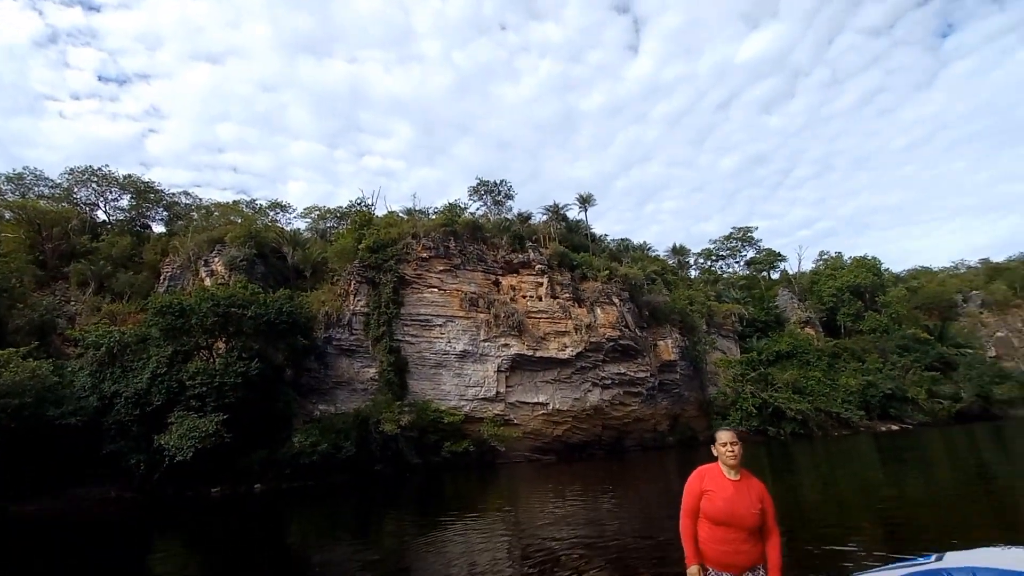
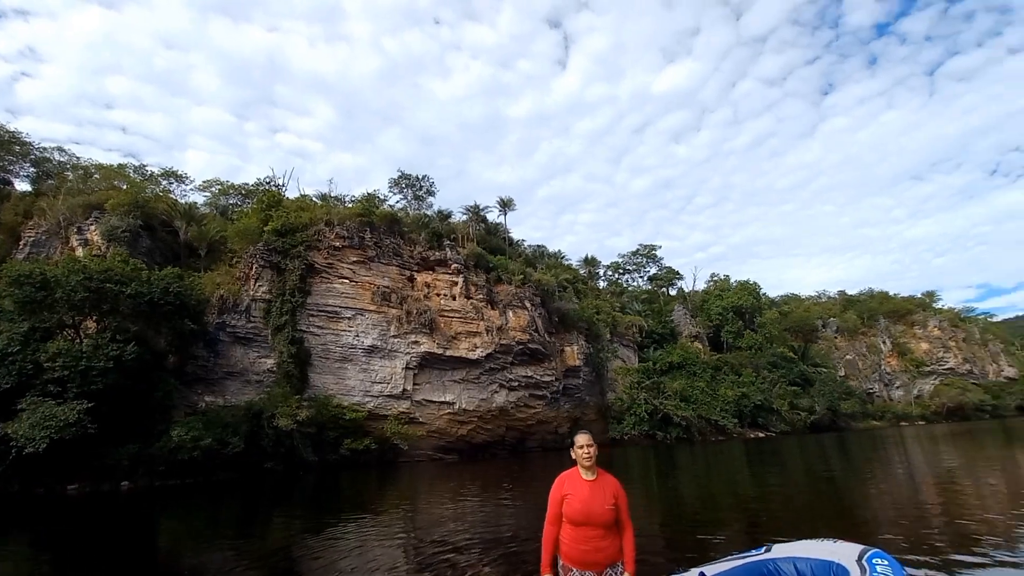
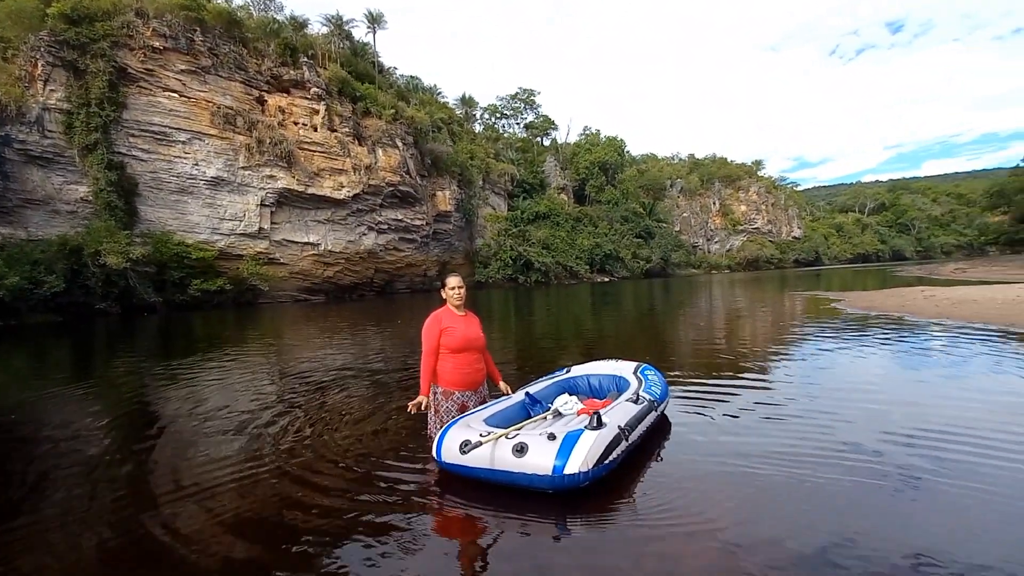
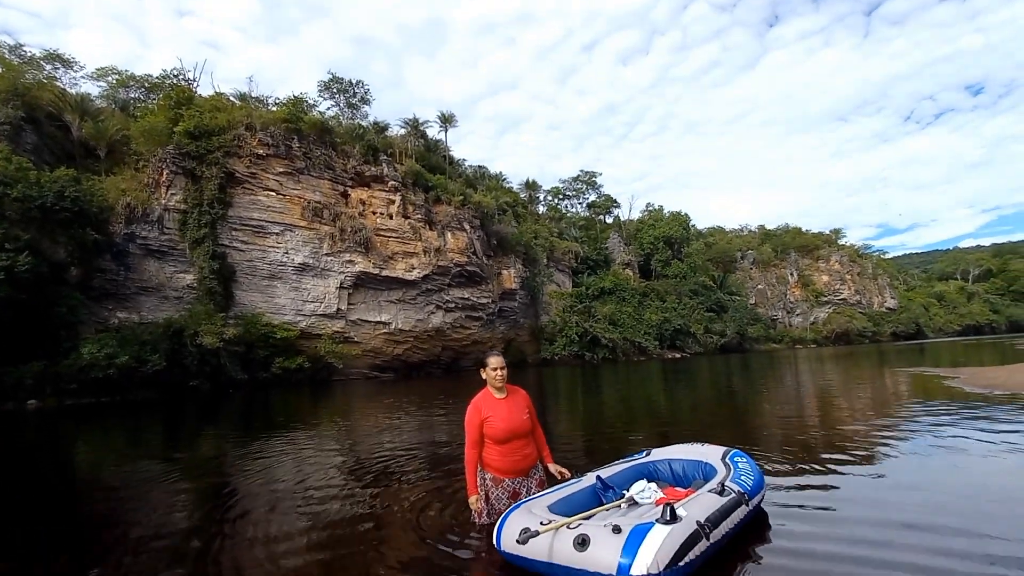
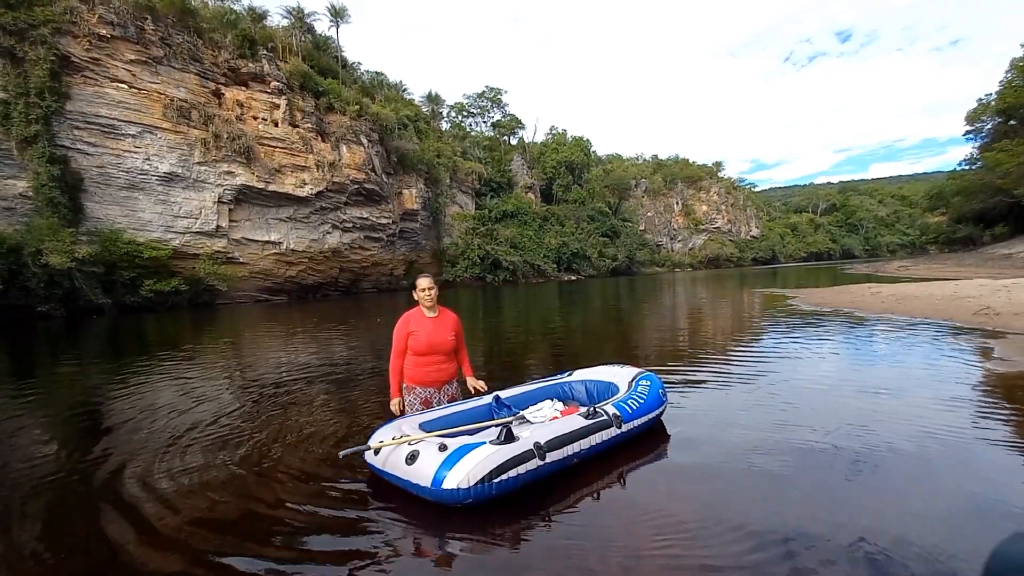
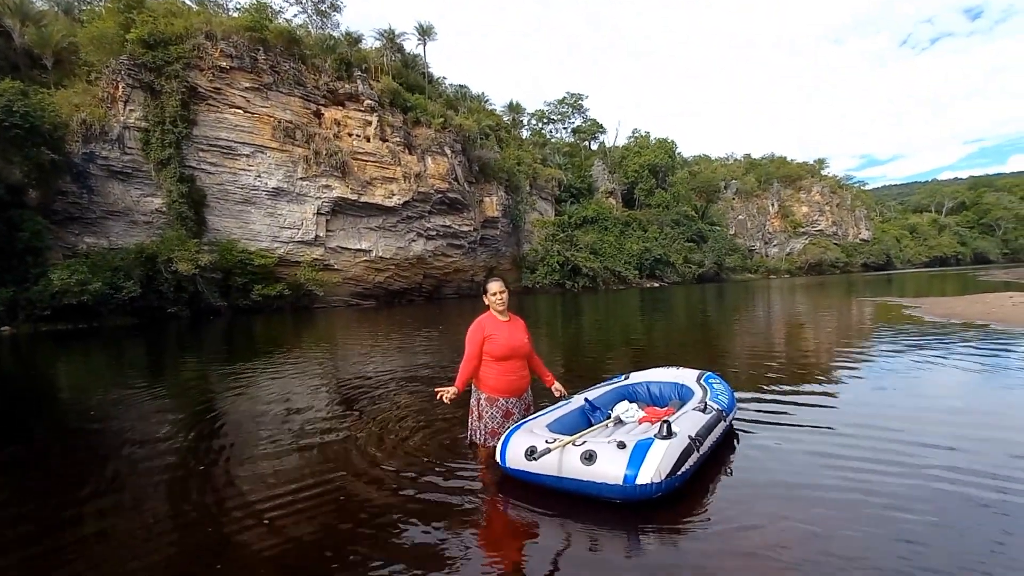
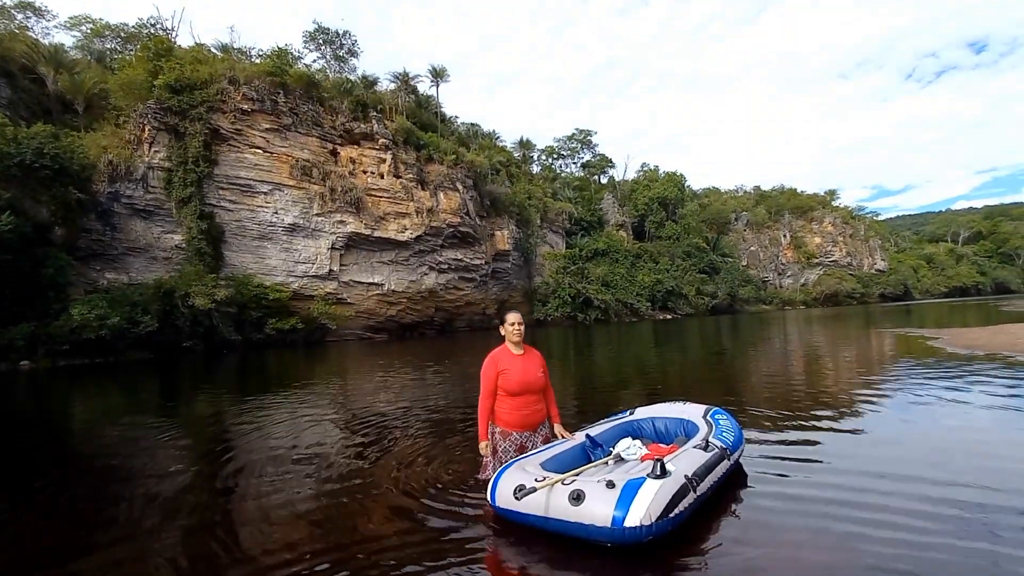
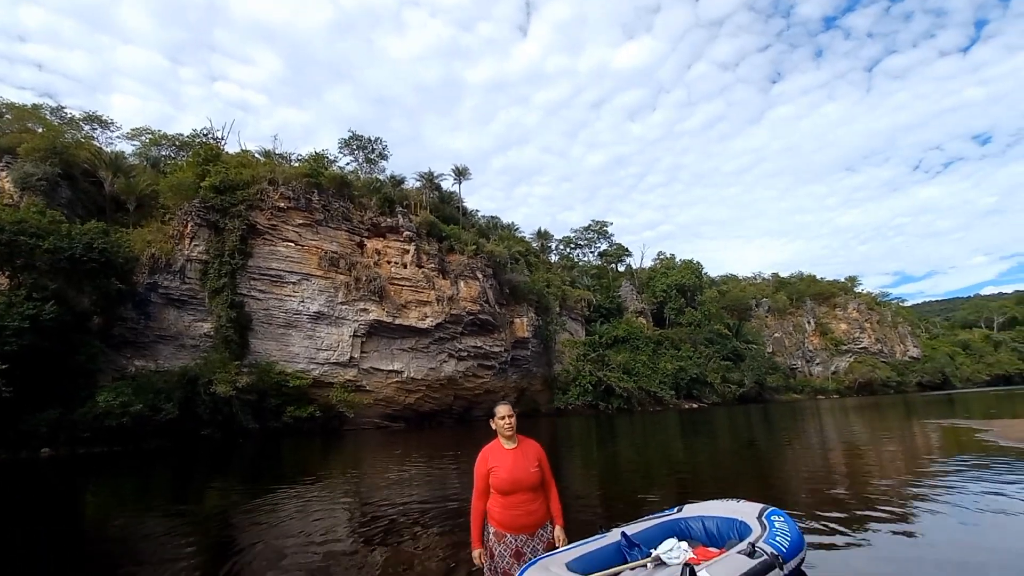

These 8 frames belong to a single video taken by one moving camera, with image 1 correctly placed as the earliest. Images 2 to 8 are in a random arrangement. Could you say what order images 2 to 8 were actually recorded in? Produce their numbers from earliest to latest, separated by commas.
2, 8, 4, 7, 6, 3, 5
